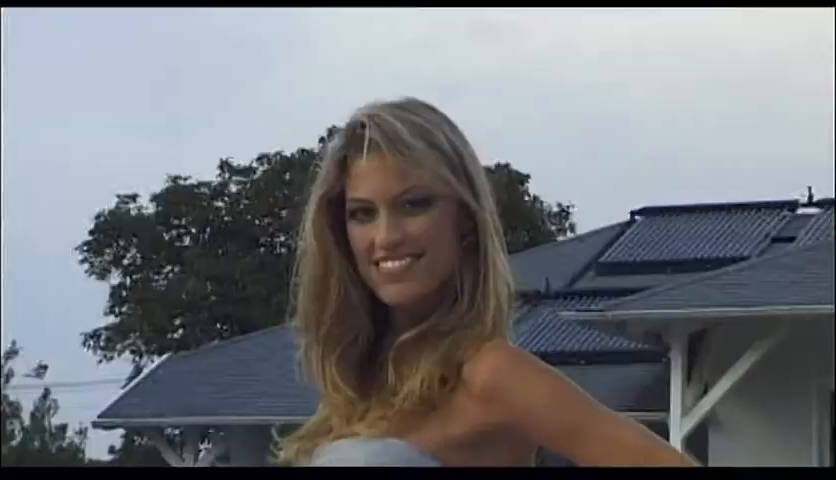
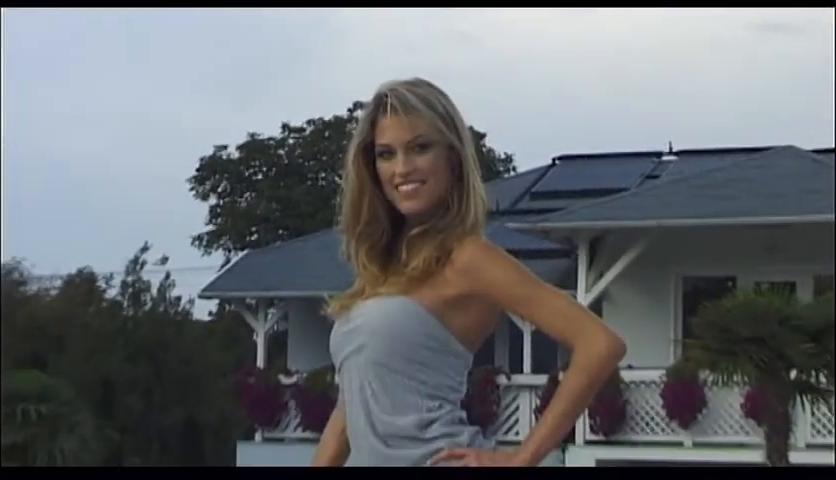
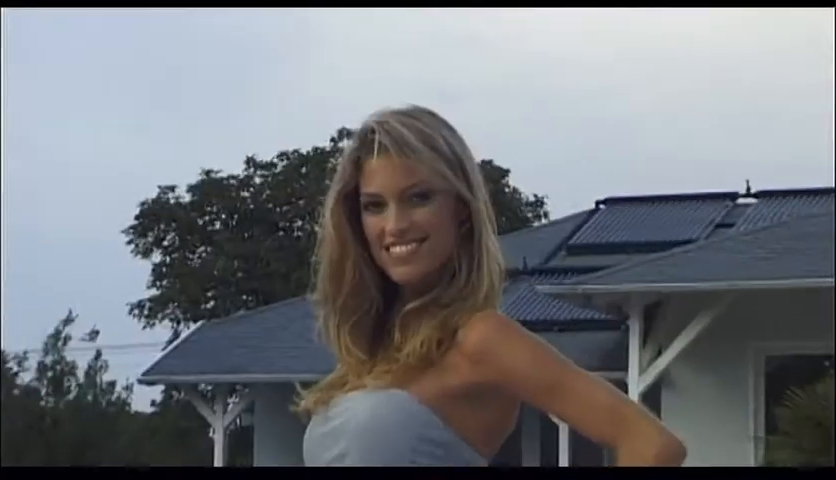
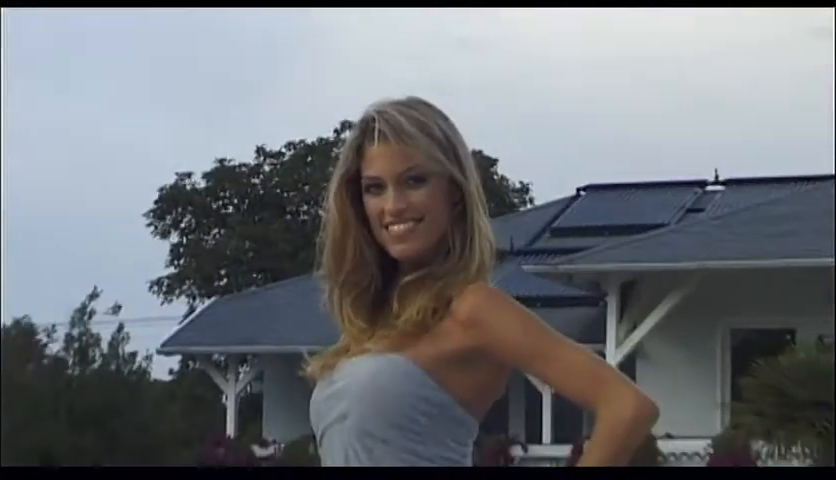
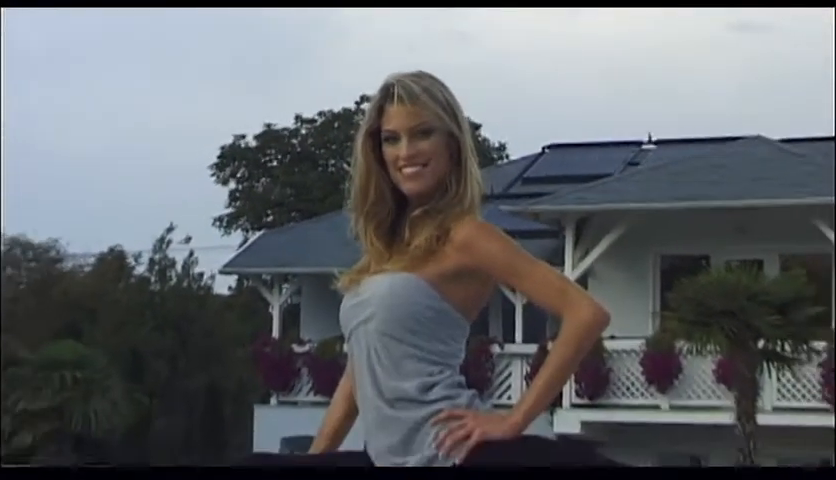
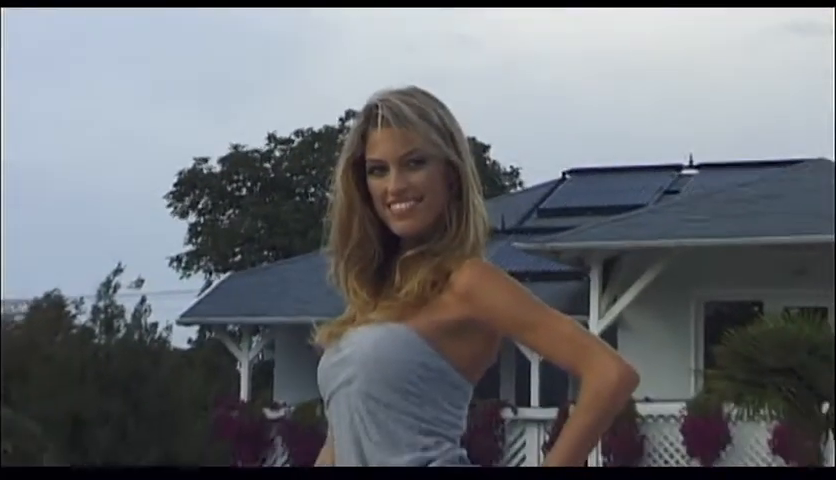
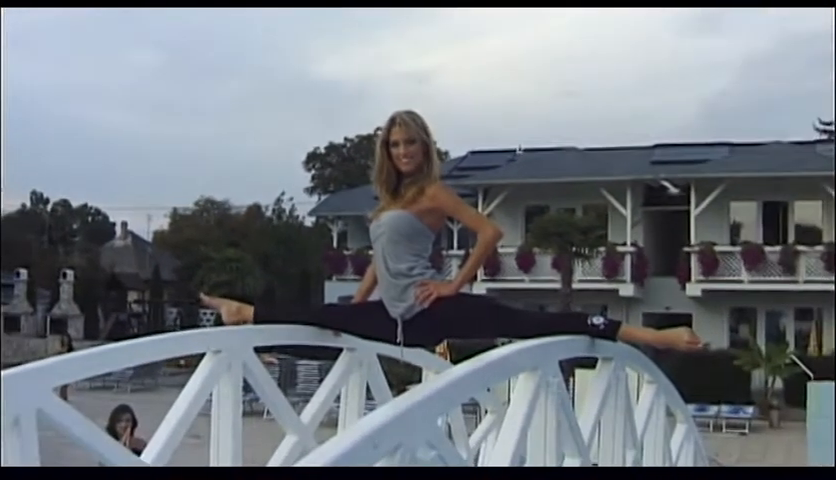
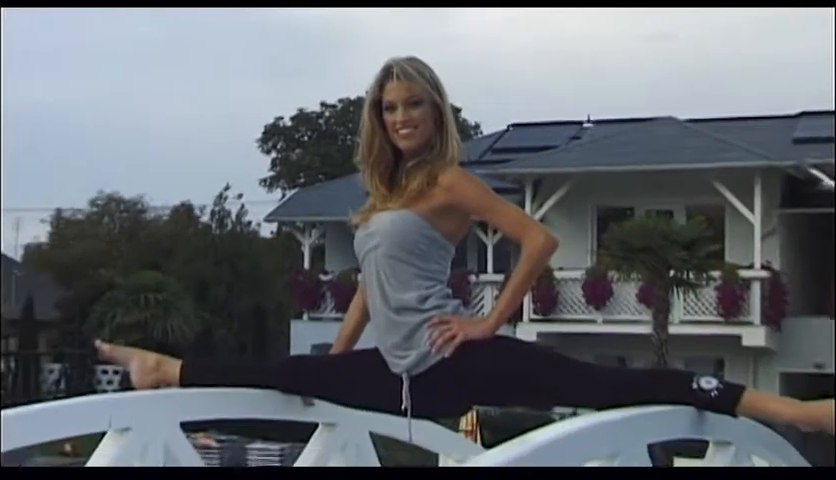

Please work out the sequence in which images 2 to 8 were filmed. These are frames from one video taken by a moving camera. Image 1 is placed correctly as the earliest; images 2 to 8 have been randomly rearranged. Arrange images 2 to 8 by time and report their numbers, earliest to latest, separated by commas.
3, 4, 6, 2, 5, 8, 7
